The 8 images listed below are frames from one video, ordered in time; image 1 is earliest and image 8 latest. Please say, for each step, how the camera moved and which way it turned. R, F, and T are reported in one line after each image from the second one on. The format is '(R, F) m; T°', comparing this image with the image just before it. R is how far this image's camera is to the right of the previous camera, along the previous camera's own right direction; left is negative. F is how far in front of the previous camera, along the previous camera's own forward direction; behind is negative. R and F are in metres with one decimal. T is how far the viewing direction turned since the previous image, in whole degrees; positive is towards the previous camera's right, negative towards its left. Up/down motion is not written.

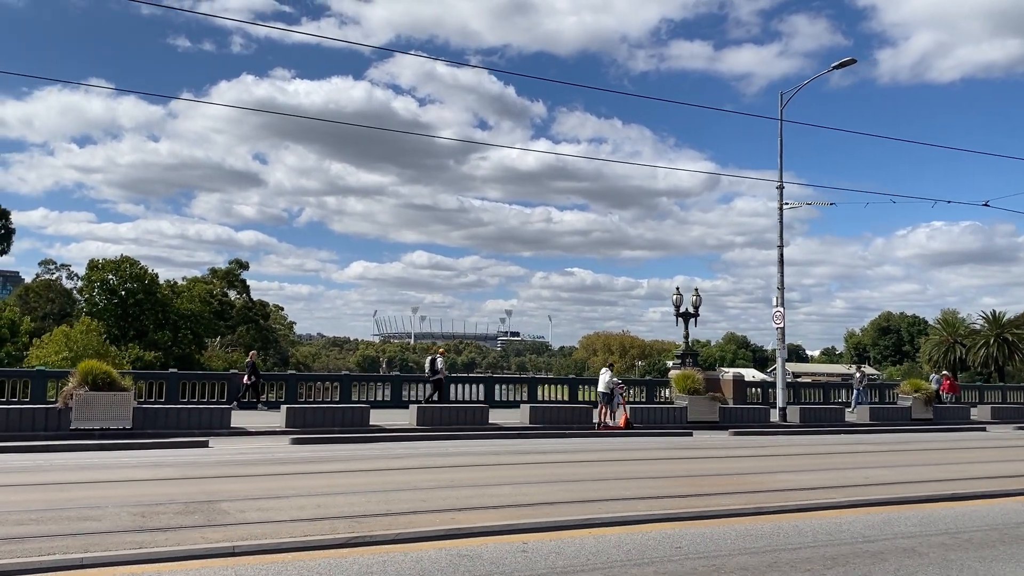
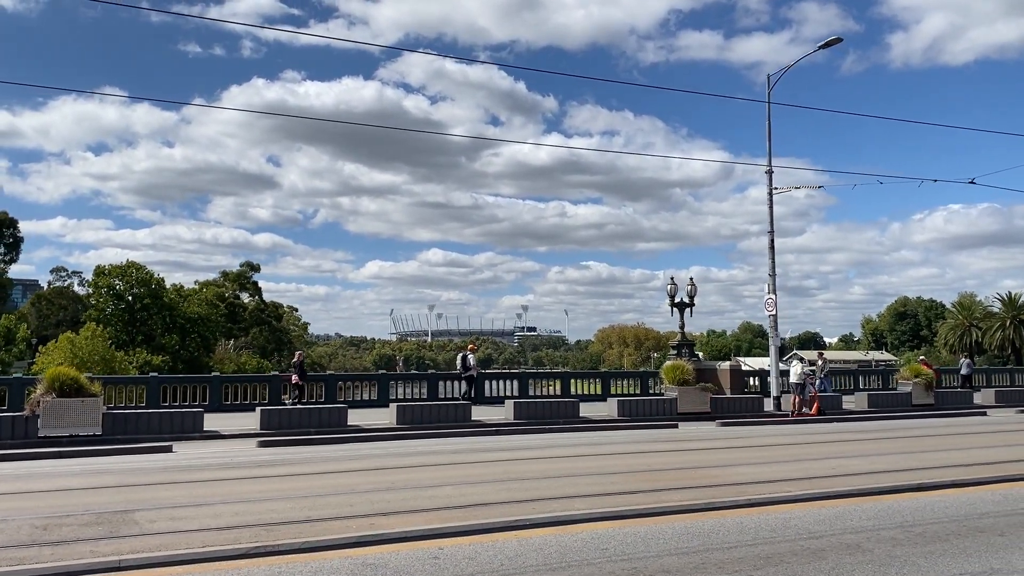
(+0.8, +0.4) m; -1°
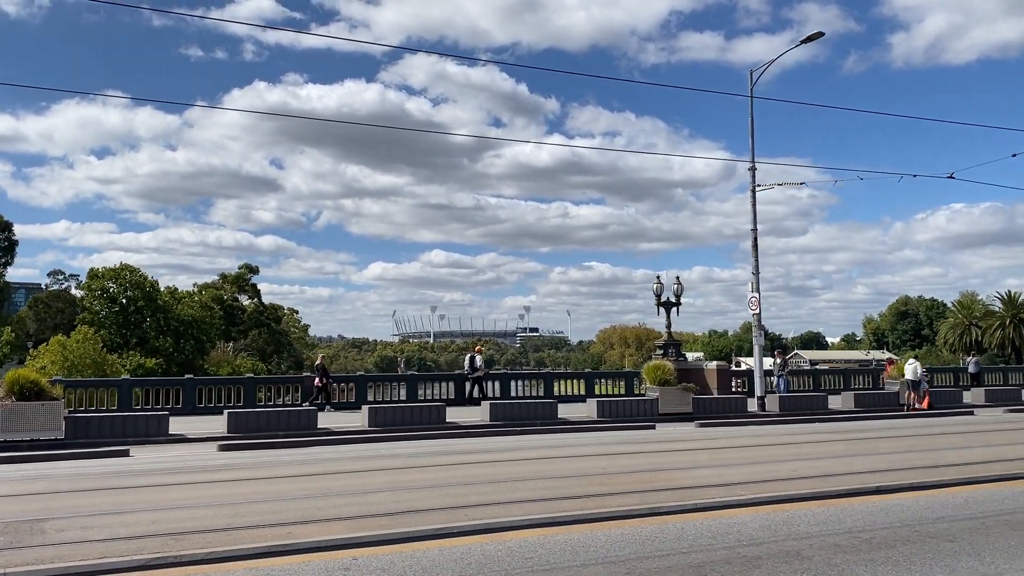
(+0.6, +0.3) m; 0°
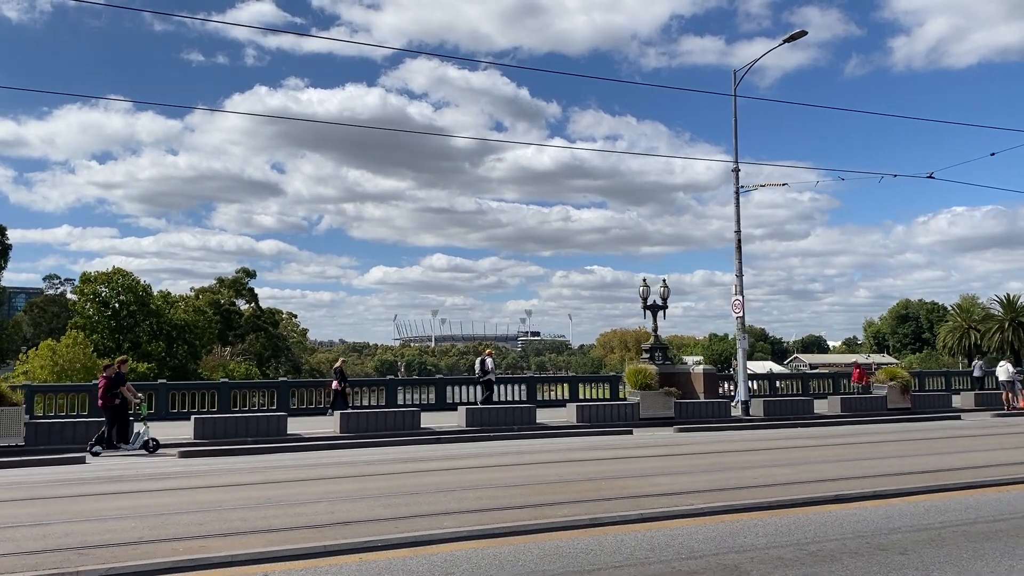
(+0.6, +0.3) m; 0°
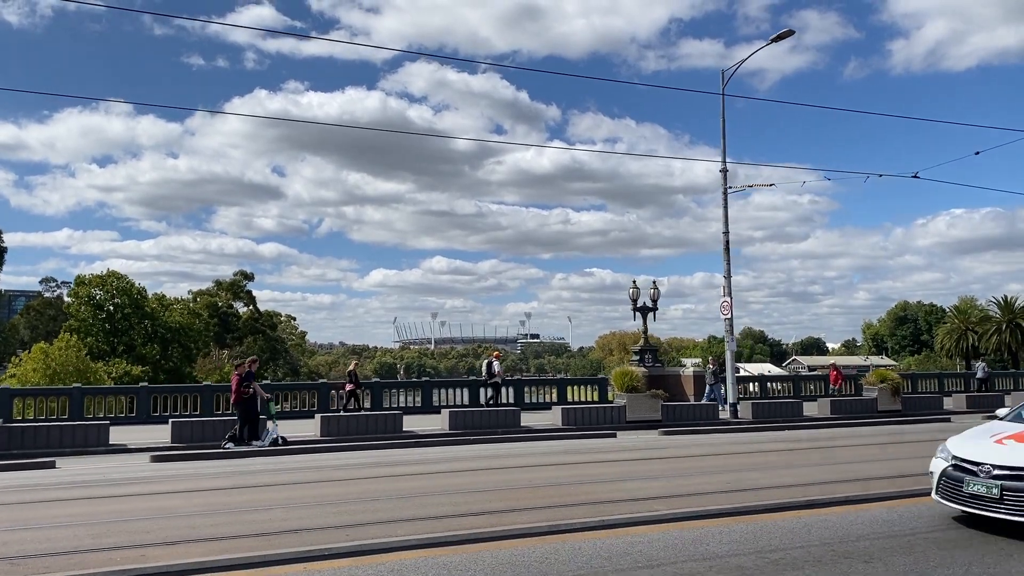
(+0.4, +0.2) m; 0°
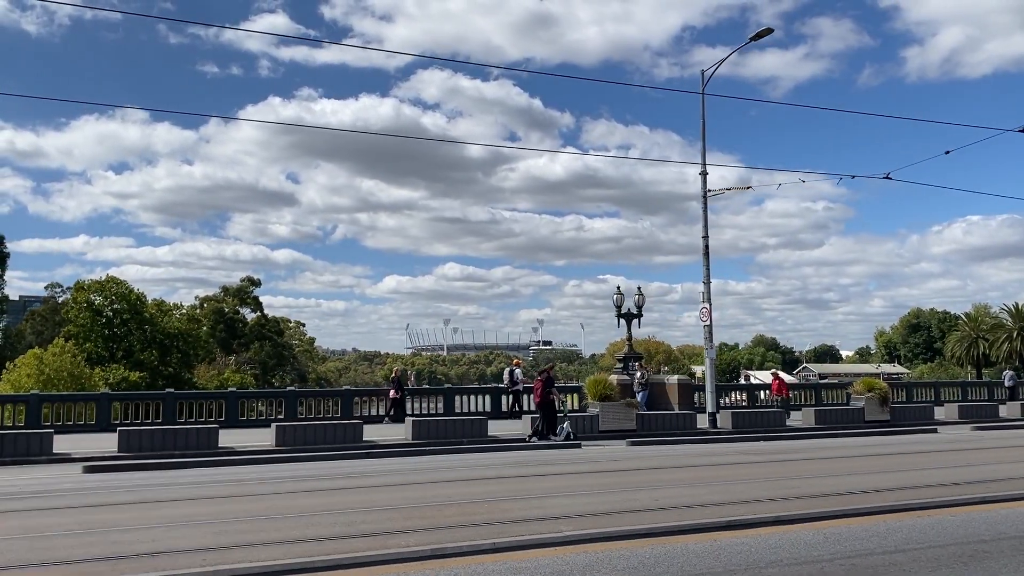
(+1.1, +0.6) m; -1°
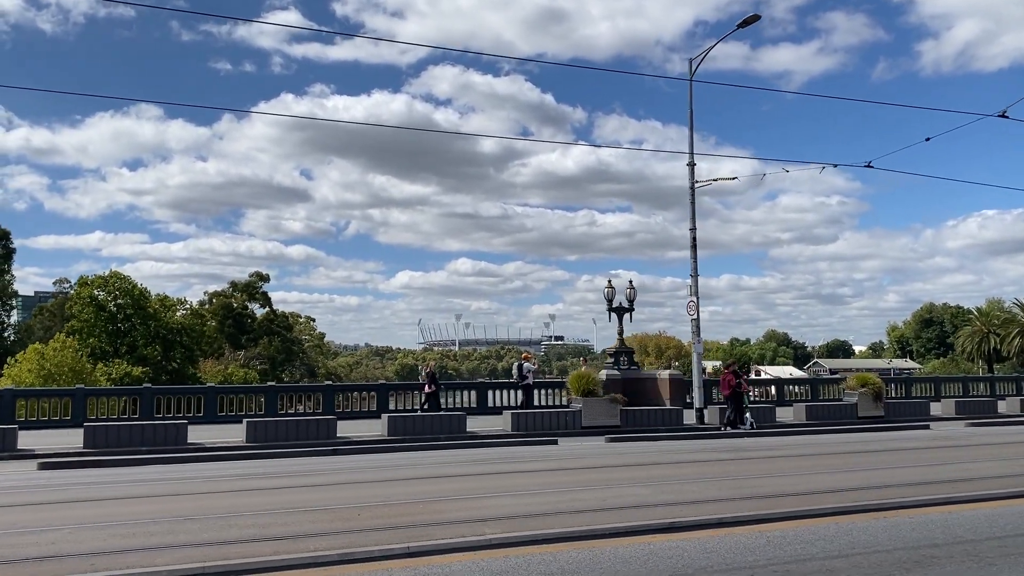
(+0.8, +0.4) m; -1°
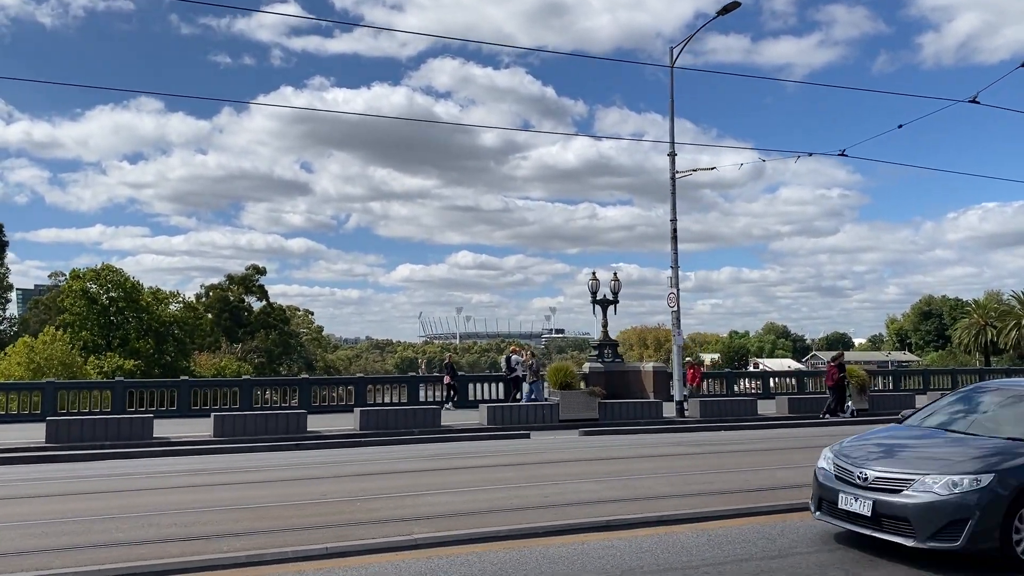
(+0.6, +0.3) m; 0°
